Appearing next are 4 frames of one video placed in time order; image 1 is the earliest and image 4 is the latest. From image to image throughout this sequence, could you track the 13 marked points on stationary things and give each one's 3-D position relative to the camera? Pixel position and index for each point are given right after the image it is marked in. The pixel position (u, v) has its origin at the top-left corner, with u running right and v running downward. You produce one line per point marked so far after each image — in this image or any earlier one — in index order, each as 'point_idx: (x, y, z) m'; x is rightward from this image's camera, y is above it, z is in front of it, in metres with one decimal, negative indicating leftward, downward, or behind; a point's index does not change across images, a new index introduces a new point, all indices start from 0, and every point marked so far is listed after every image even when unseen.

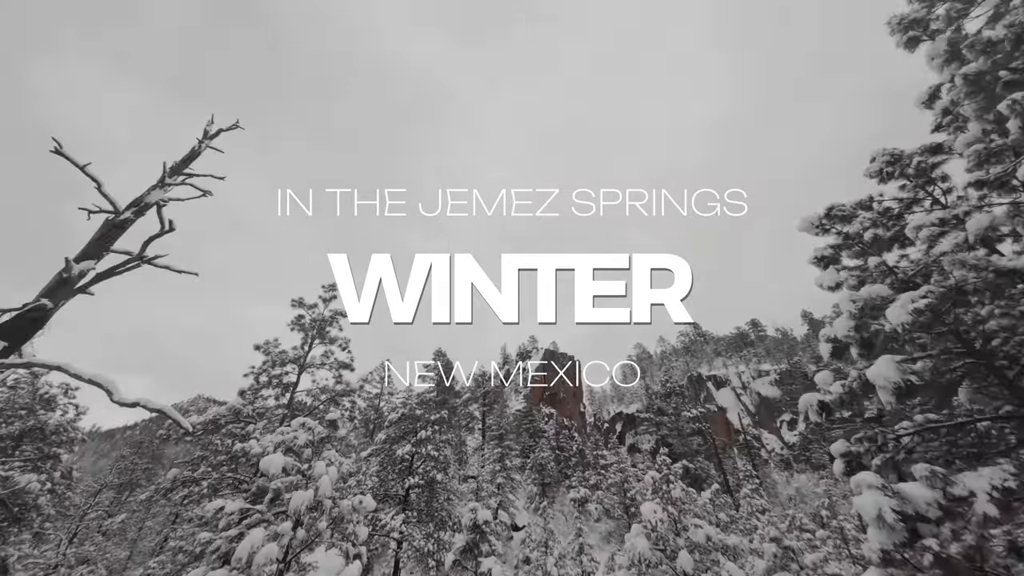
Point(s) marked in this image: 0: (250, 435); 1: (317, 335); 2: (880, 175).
0: (-6.8, -3.8, +10.0) m
1: (-6.4, -1.5, +12.5) m
2: (+9.0, +2.8, +9.5) m
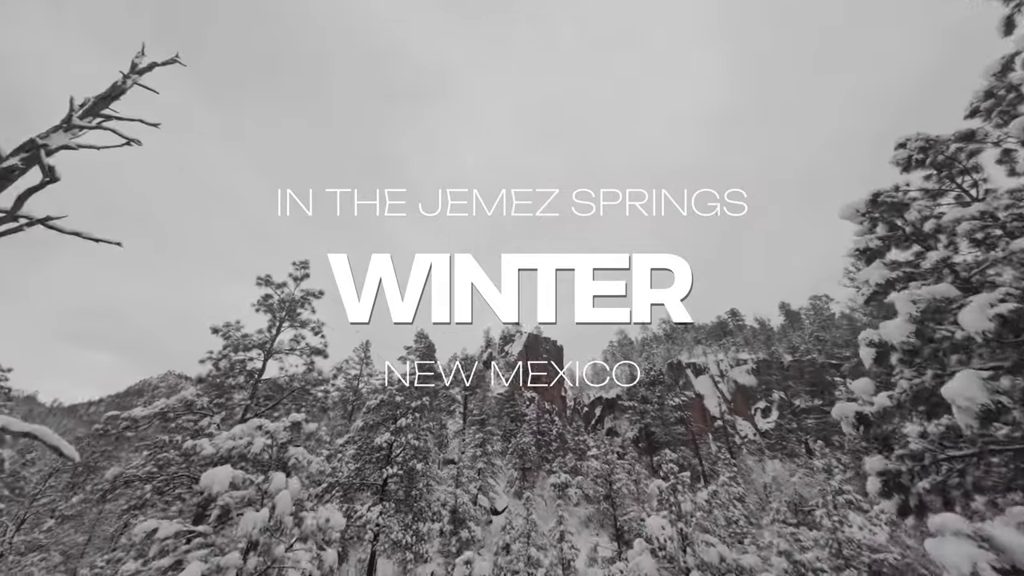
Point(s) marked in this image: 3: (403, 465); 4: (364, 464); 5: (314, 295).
0: (-7.0, -3.3, +8.8) m
1: (-6.6, -0.9, +11.3) m
2: (+9.0, +2.9, +8.8) m
3: (-5.0, -8.2, +17.8) m
4: (-7.0, -8.3, +18.2) m
5: (-6.4, -0.2, +12.4) m
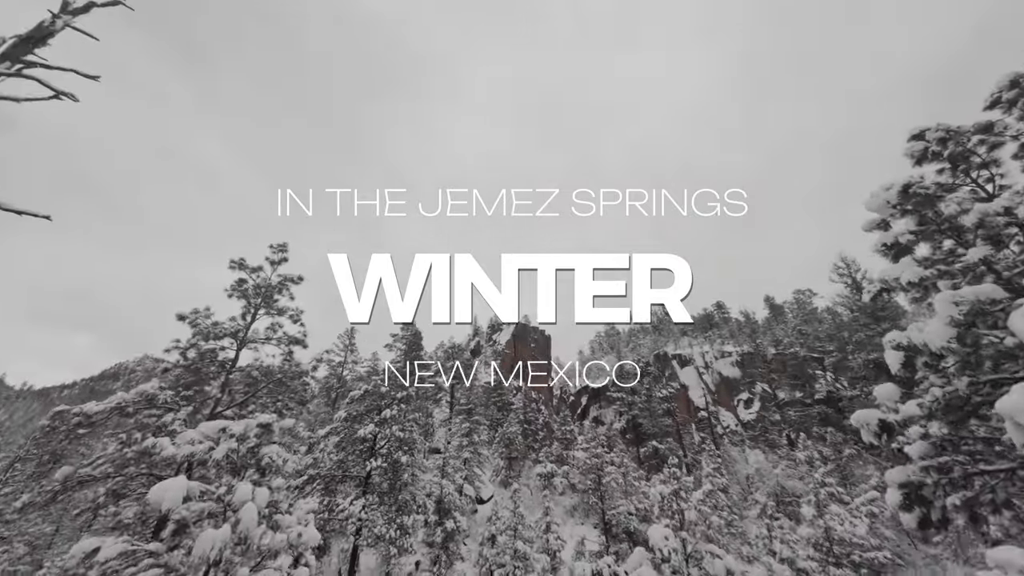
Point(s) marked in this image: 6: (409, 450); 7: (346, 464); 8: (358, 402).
0: (-7.2, -2.9, +8.1) m
1: (-6.8, -0.4, +10.5) m
2: (+8.9, +2.9, +8.4) m
3: (-5.6, -7.6, +17.3) m
4: (-7.5, -7.7, +17.6) m
5: (-6.6, +0.2, +11.6) m
6: (-4.9, -7.7, +18.4) m
7: (-7.5, -8.0, +17.4) m
8: (-7.4, -5.5, +18.5) m
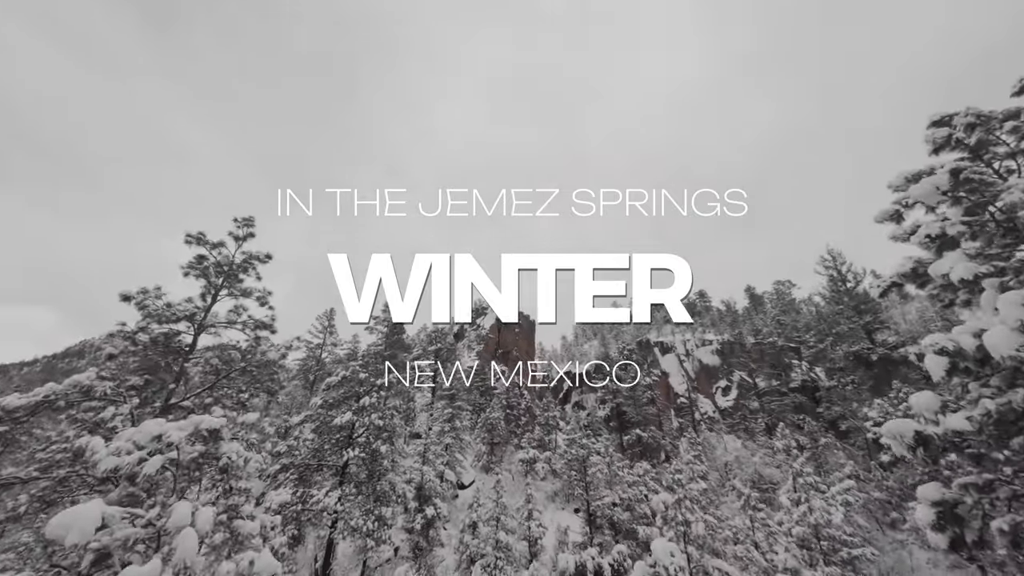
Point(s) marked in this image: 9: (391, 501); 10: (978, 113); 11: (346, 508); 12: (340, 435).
0: (-7.4, -2.4, +7.2) m
1: (-7.1, +0.1, +9.5) m
2: (+8.8, +3.0, +7.9) m
3: (-6.3, -6.8, +16.6) m
4: (-8.2, -6.8, +16.8) m
5: (-6.9, +0.8, +10.5) m
6: (-5.7, -6.9, +17.7) m
7: (-8.2, -7.2, +16.7) m
8: (-8.1, -4.6, +17.6) m
9: (-5.4, -9.5, +17.2) m
10: (+9.1, +3.4, +7.5) m
11: (-6.5, -8.6, +15.2) m
12: (-7.5, -6.4, +16.8) m
